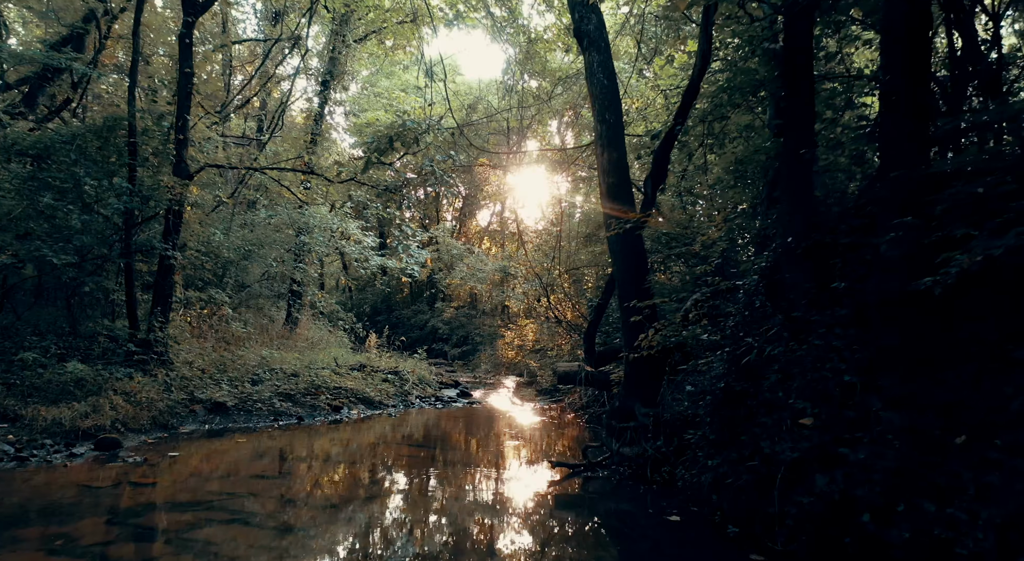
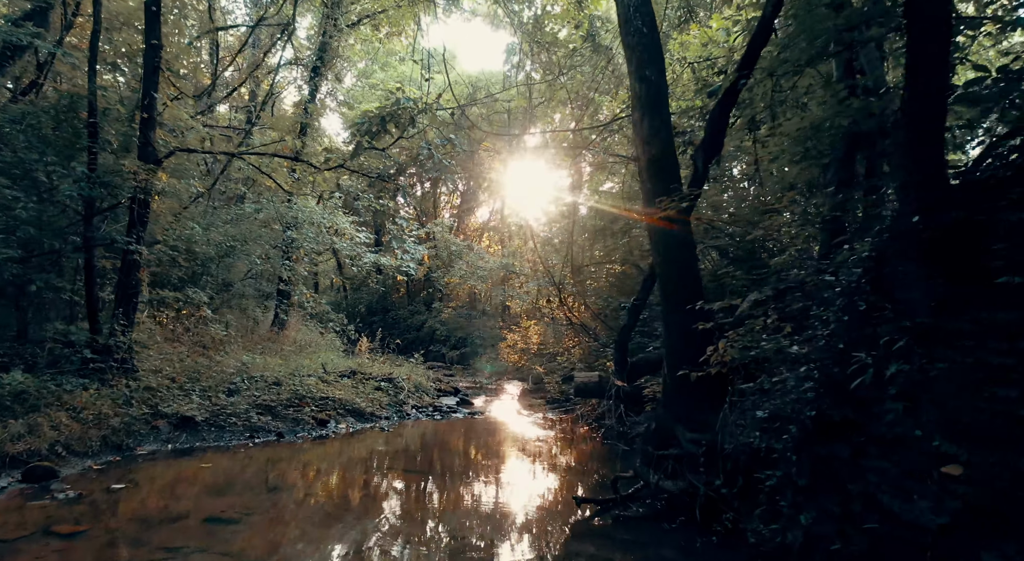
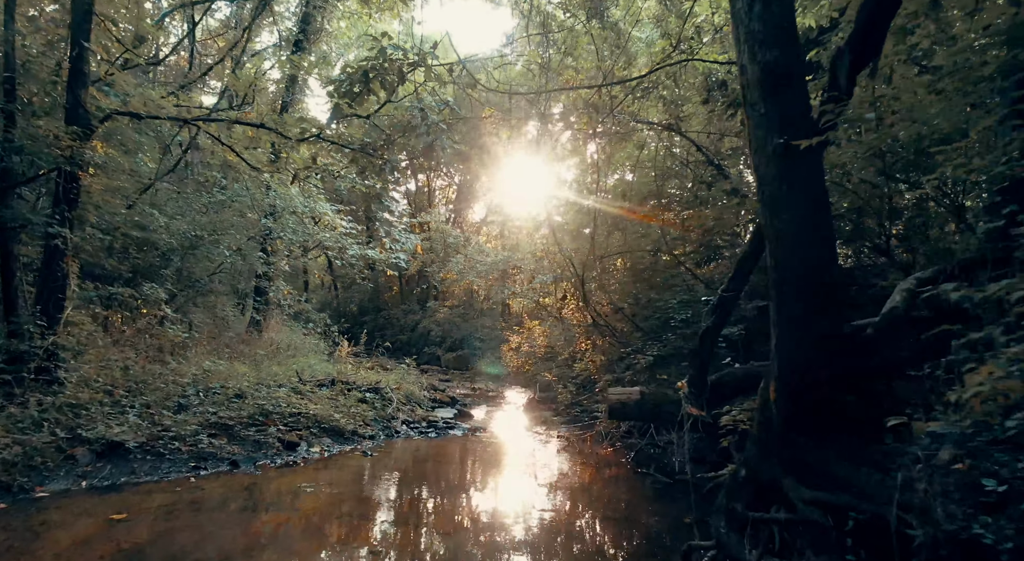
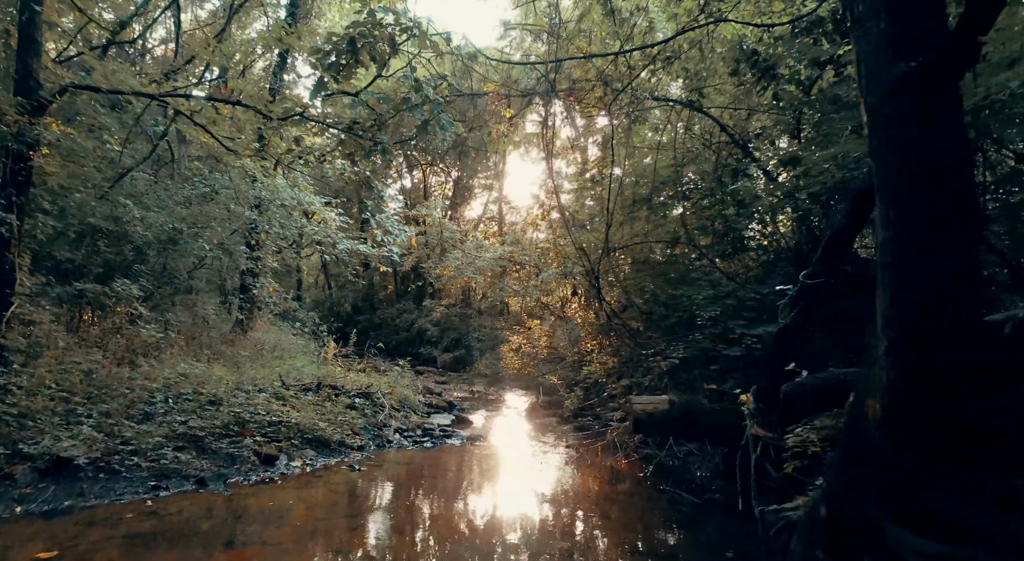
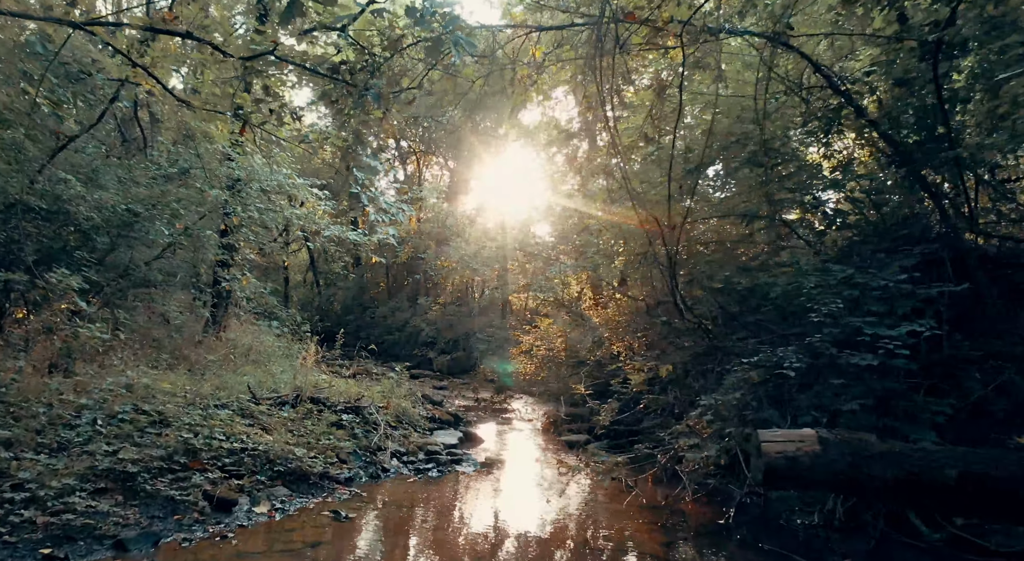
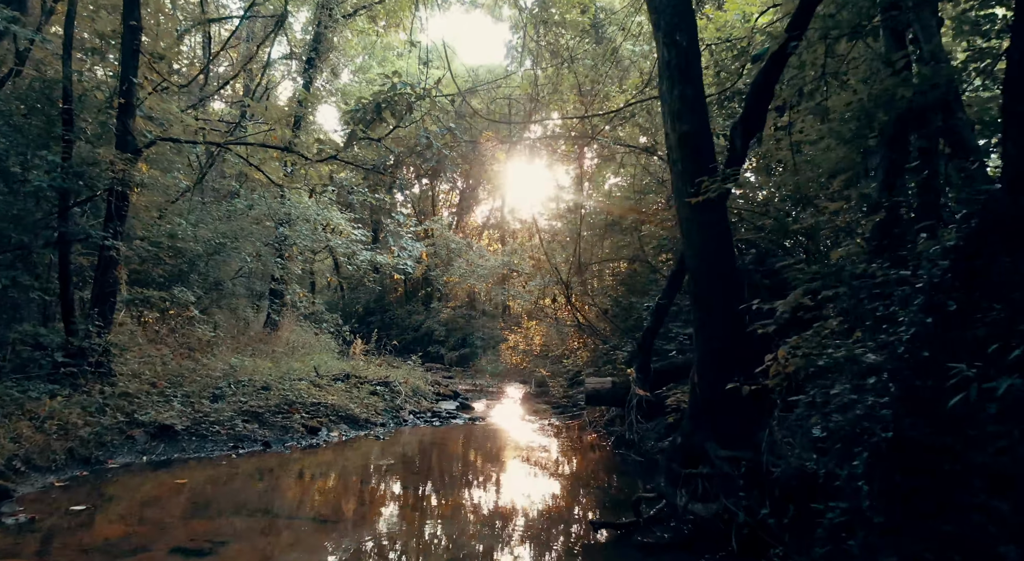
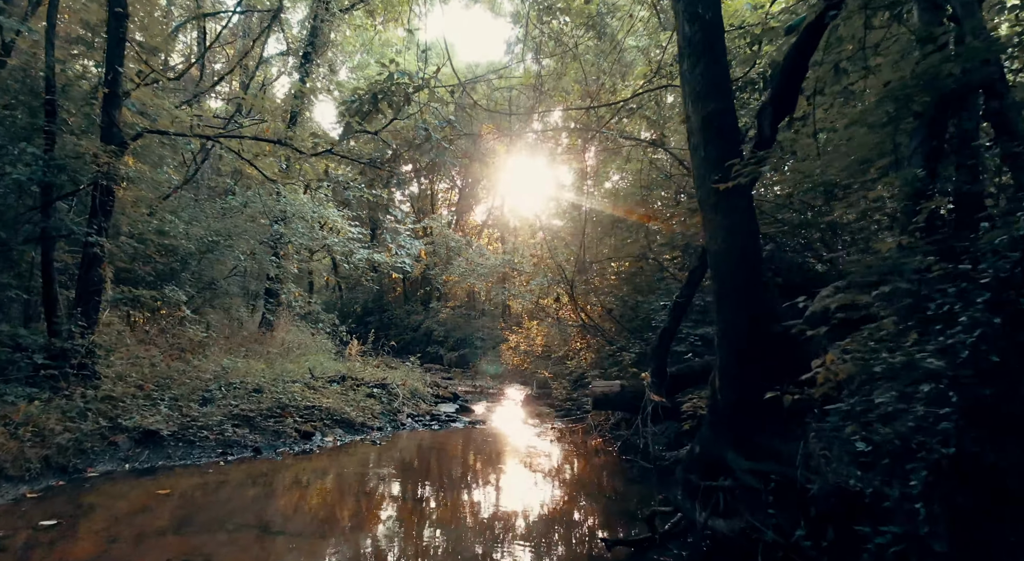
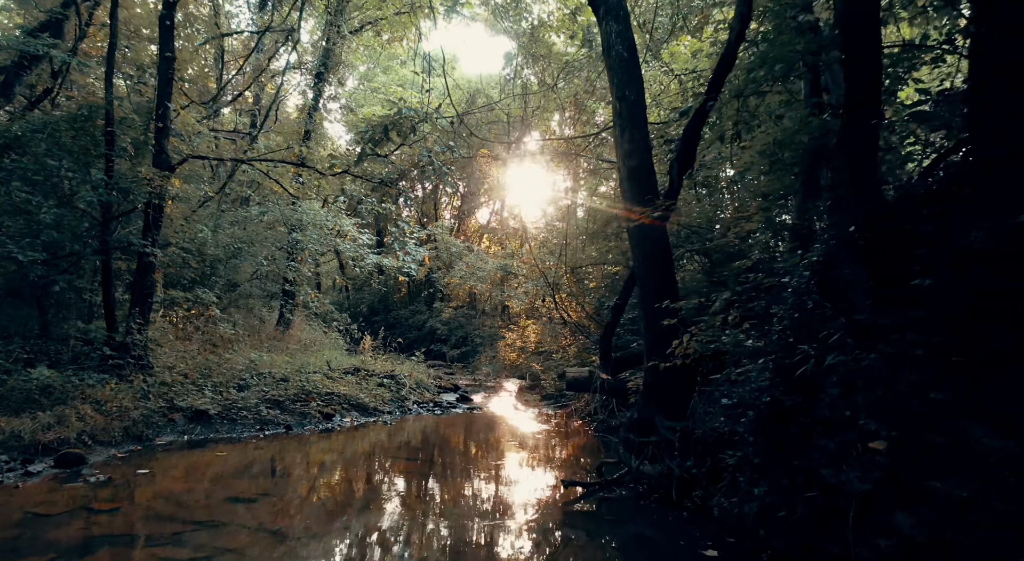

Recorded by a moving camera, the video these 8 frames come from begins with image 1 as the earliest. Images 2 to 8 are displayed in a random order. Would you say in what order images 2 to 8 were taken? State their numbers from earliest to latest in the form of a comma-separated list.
8, 2, 6, 7, 3, 4, 5
